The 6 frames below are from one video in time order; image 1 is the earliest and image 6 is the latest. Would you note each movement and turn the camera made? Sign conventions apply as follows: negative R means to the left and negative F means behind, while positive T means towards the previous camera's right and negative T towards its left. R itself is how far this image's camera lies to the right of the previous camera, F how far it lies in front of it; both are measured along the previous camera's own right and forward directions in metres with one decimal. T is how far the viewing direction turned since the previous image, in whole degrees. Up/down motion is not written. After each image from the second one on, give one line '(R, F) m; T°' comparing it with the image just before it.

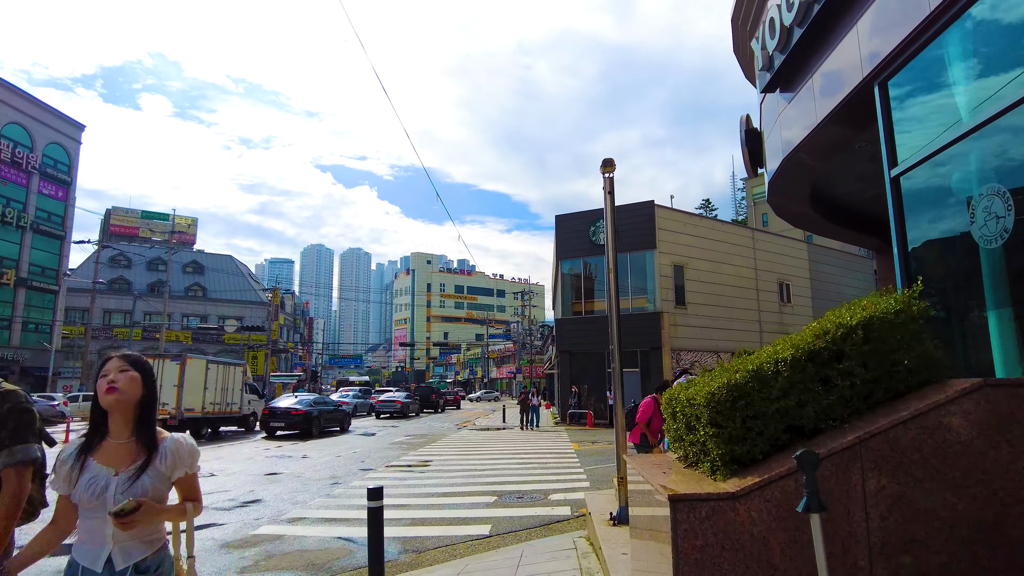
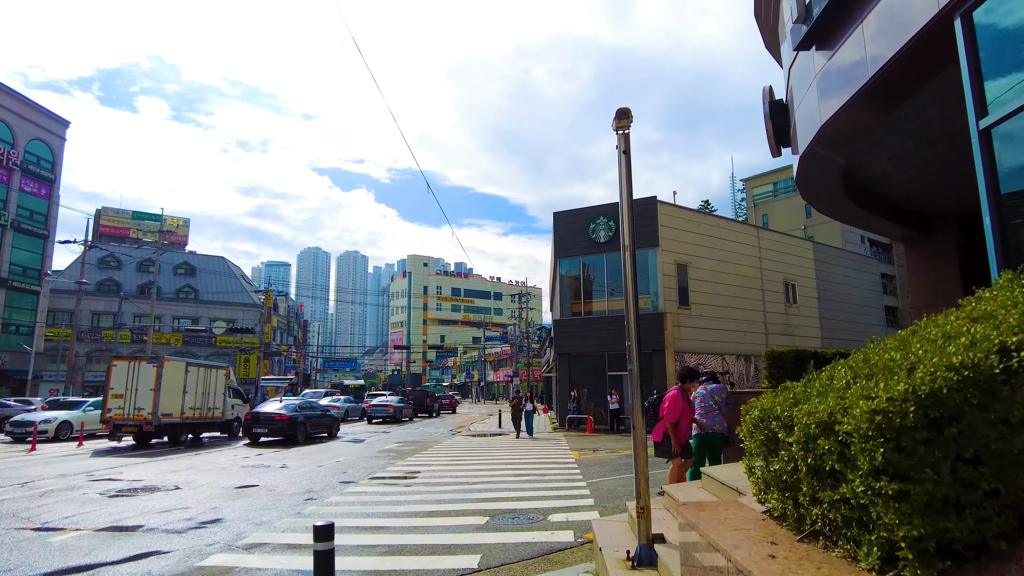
(0.0, +1.0) m; 0°
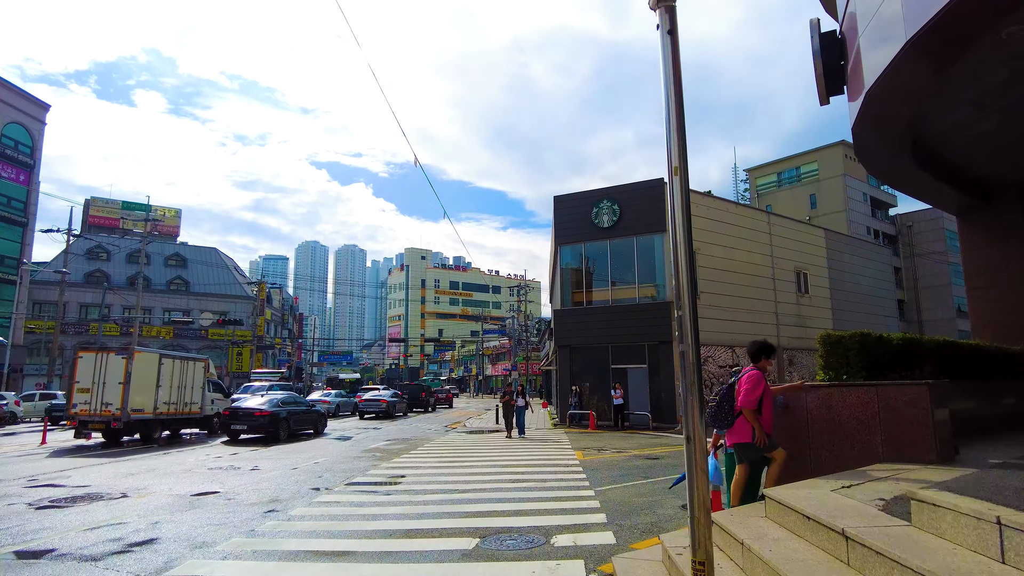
(0.0, +1.4) m; 0°
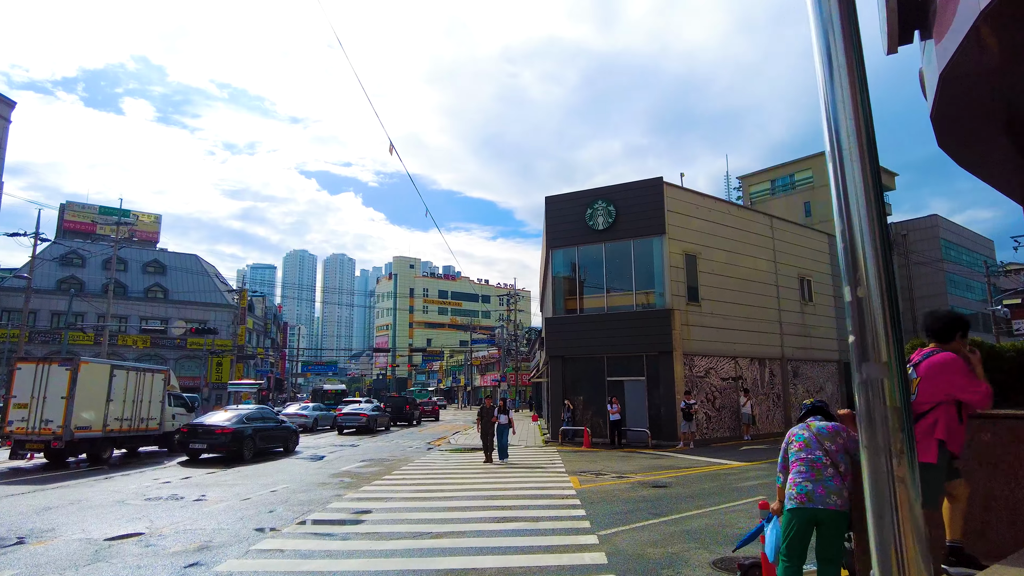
(0.0, +1.6) m; +1°
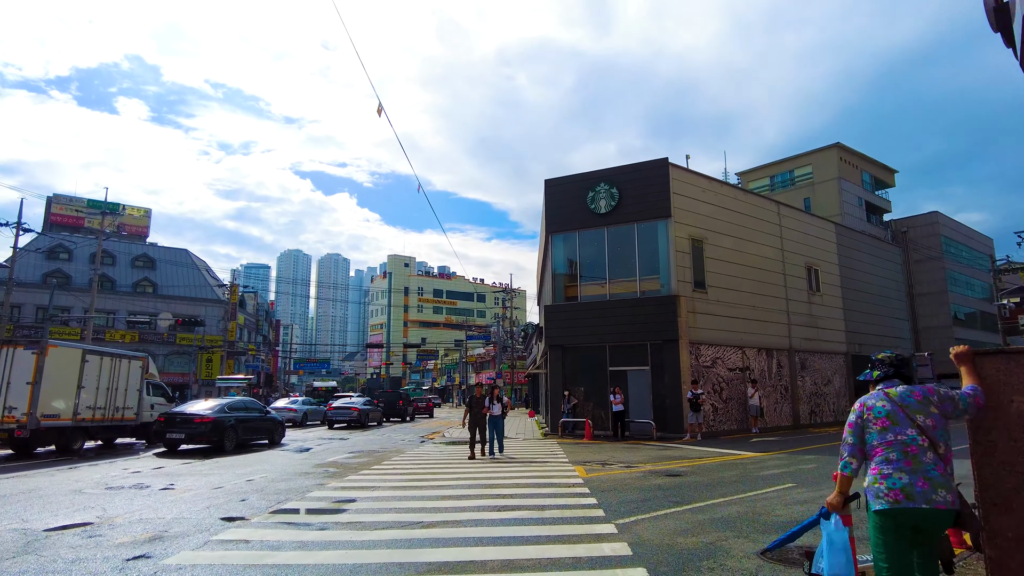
(-0.1, +1.0) m; 0°
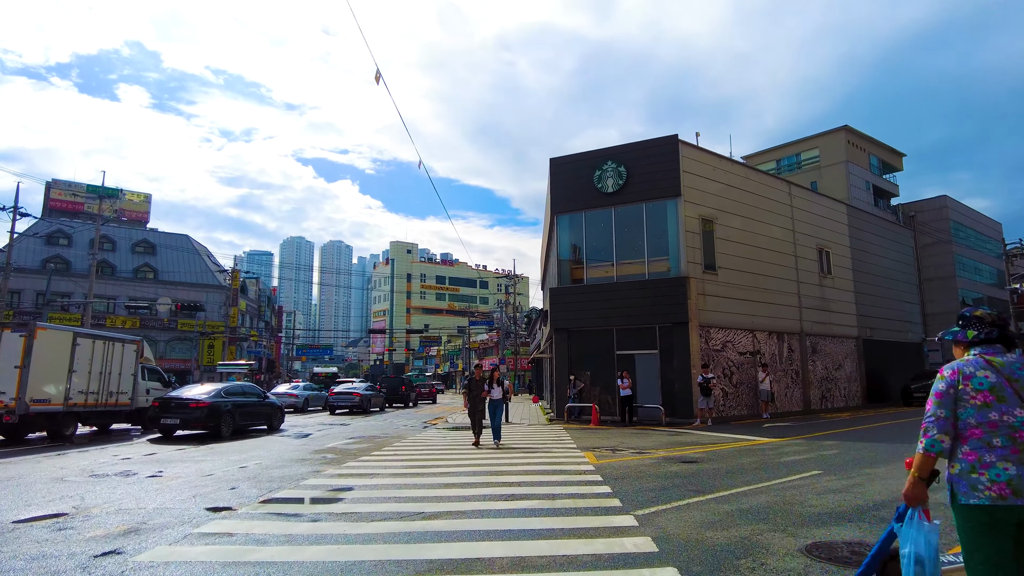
(-0.1, +0.6) m; 0°
